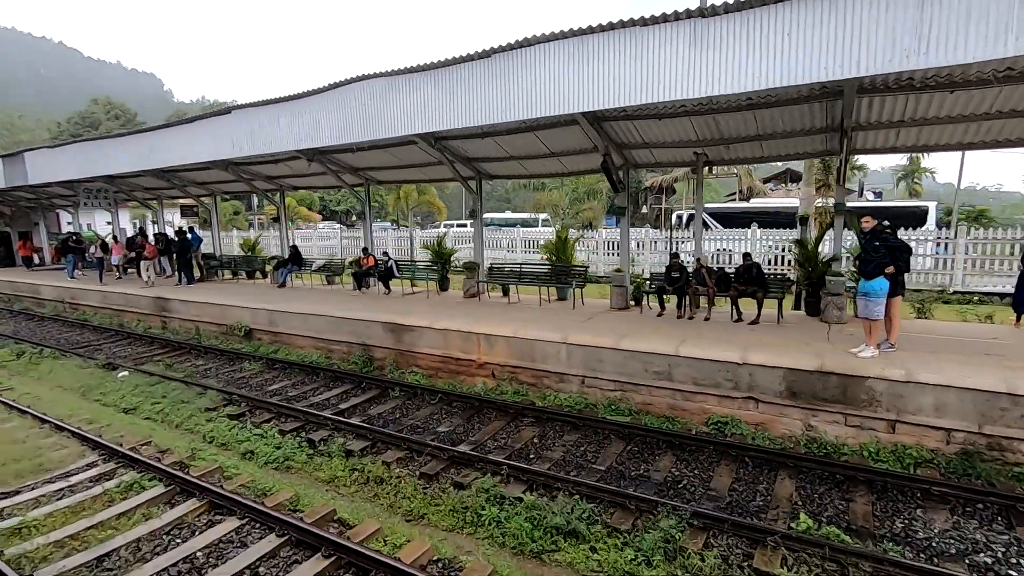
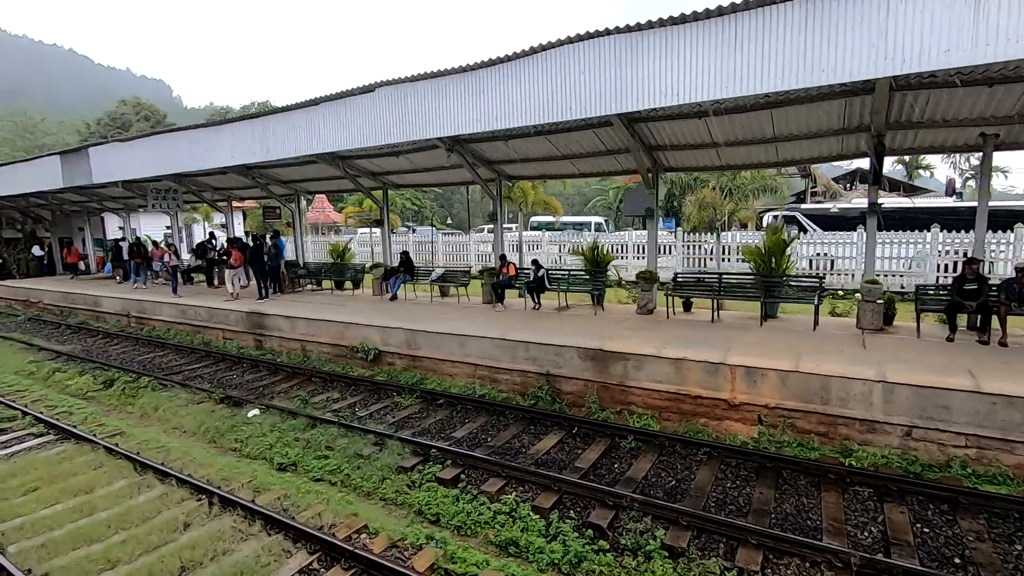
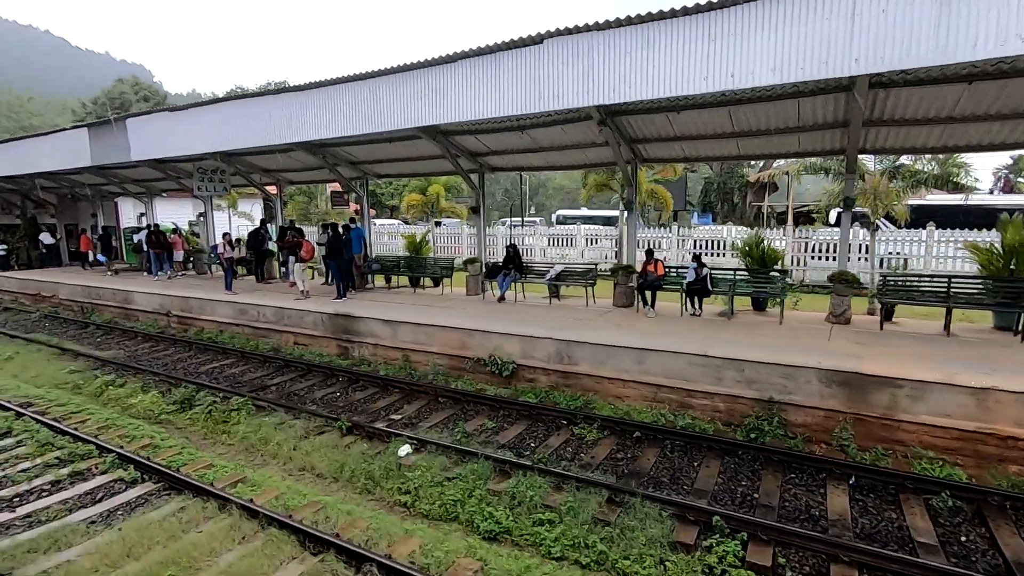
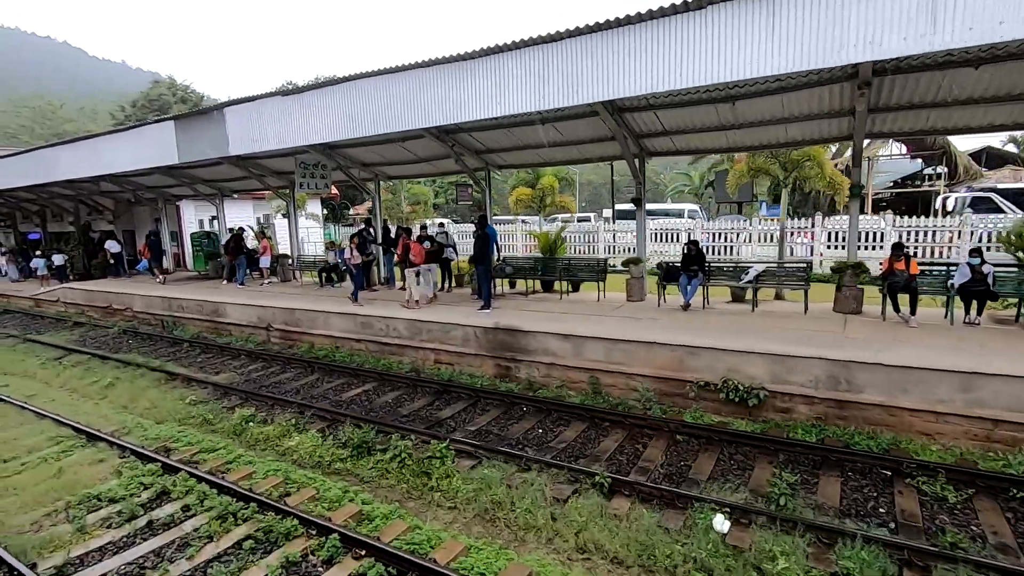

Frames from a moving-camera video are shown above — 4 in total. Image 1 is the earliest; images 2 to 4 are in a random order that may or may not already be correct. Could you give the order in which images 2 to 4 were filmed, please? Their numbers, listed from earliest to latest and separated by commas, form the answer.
2, 3, 4
